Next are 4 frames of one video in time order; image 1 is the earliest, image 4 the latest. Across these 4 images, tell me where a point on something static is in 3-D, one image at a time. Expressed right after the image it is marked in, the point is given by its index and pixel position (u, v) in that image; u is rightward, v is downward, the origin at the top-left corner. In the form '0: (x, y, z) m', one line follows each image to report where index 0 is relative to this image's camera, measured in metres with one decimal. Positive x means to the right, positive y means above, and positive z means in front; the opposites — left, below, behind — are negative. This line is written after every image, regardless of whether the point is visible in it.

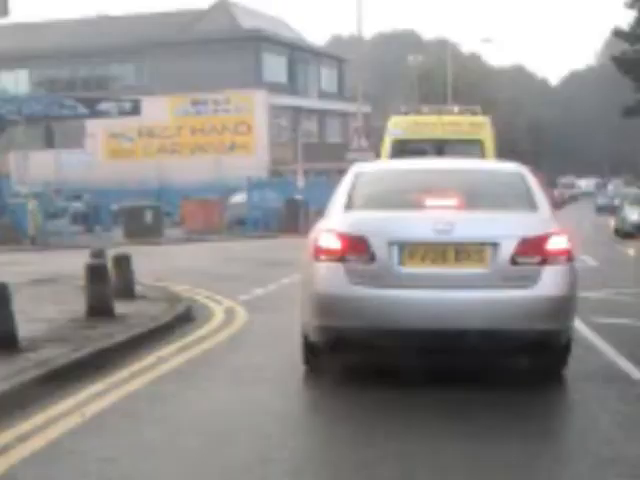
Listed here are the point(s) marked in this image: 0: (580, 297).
0: (+3.3, -0.7, +15.7) m
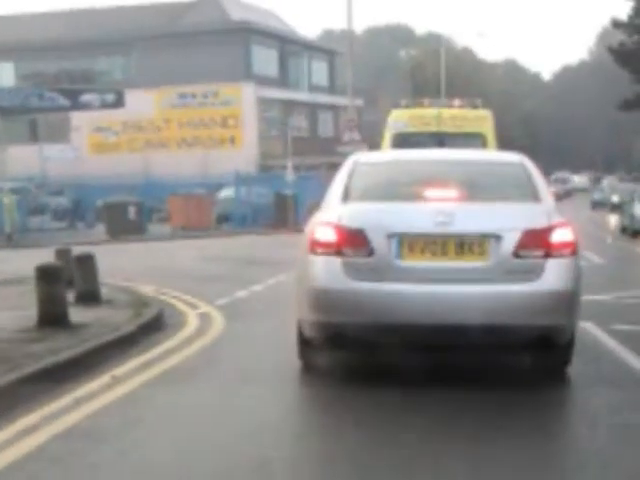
0: (+3.2, -0.6, +15.0) m
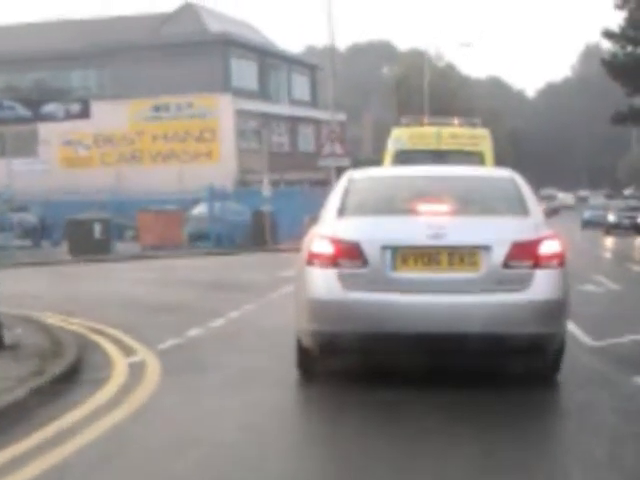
0: (+2.9, -0.9, +13.7) m
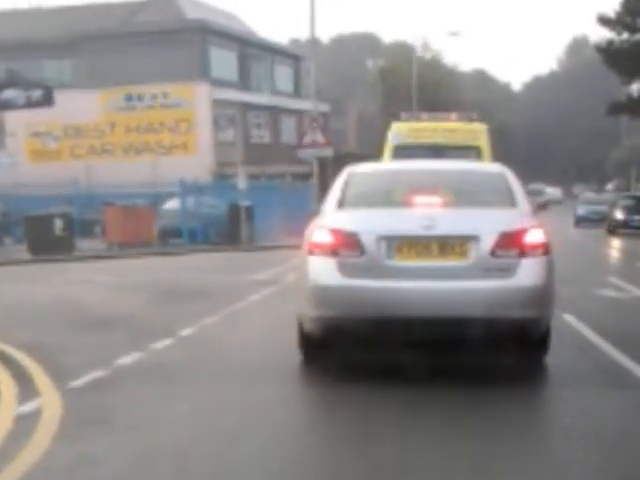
0: (+2.7, -0.8, +12.4) m
